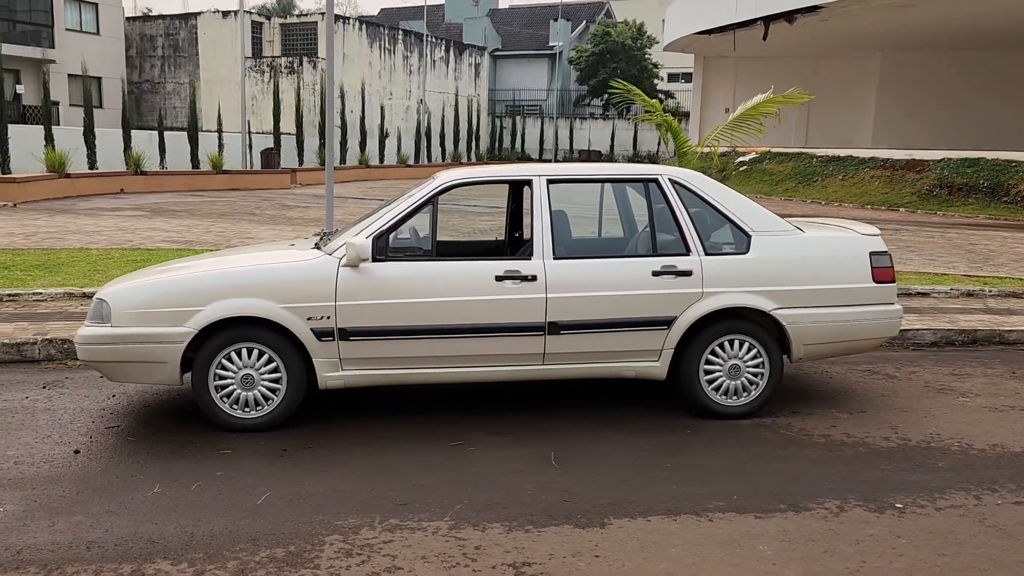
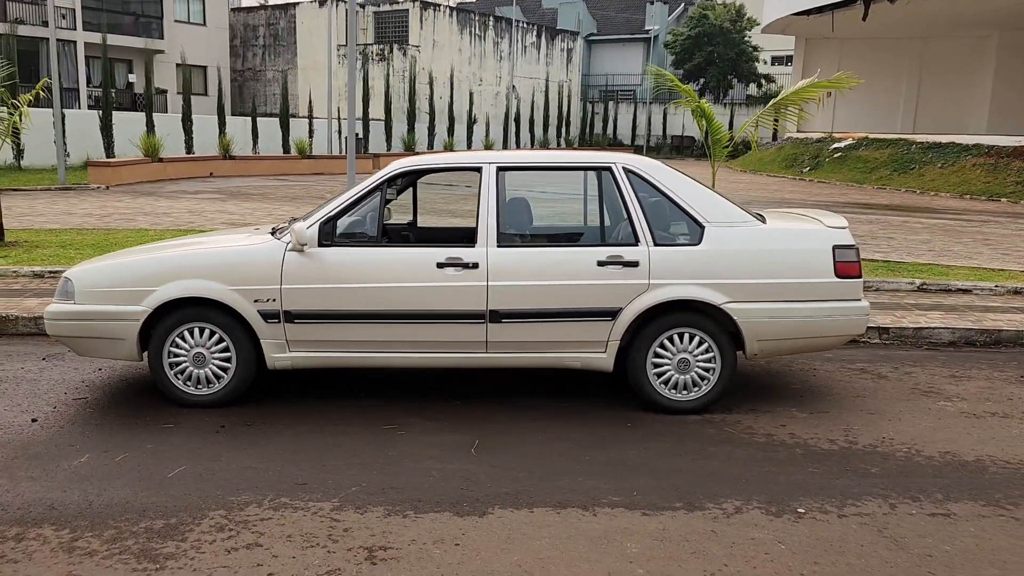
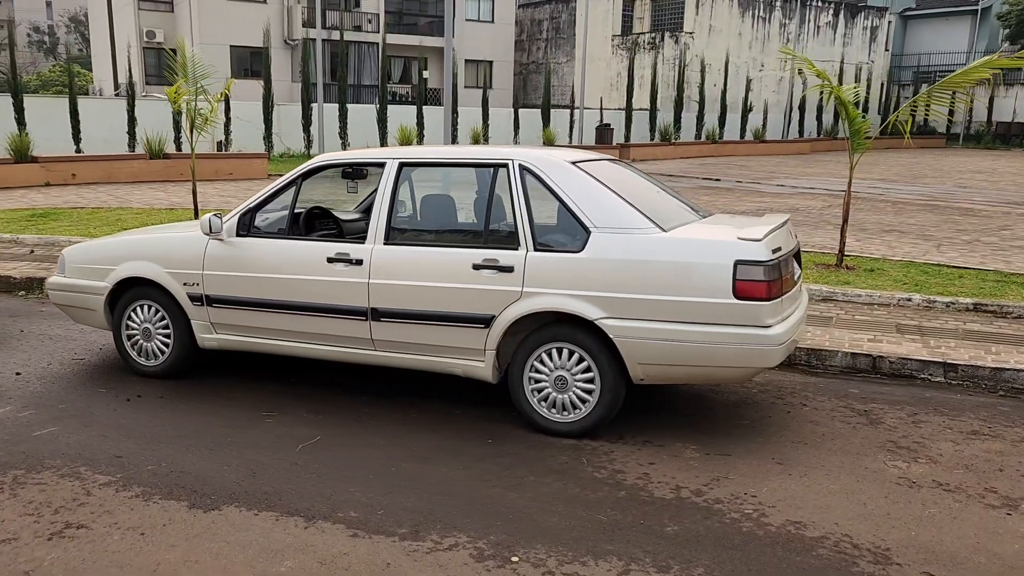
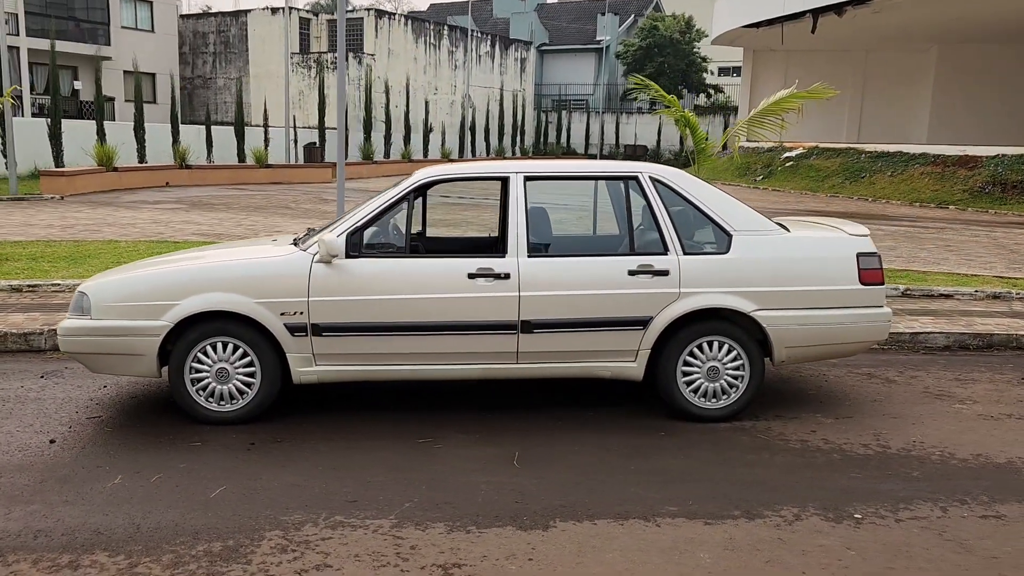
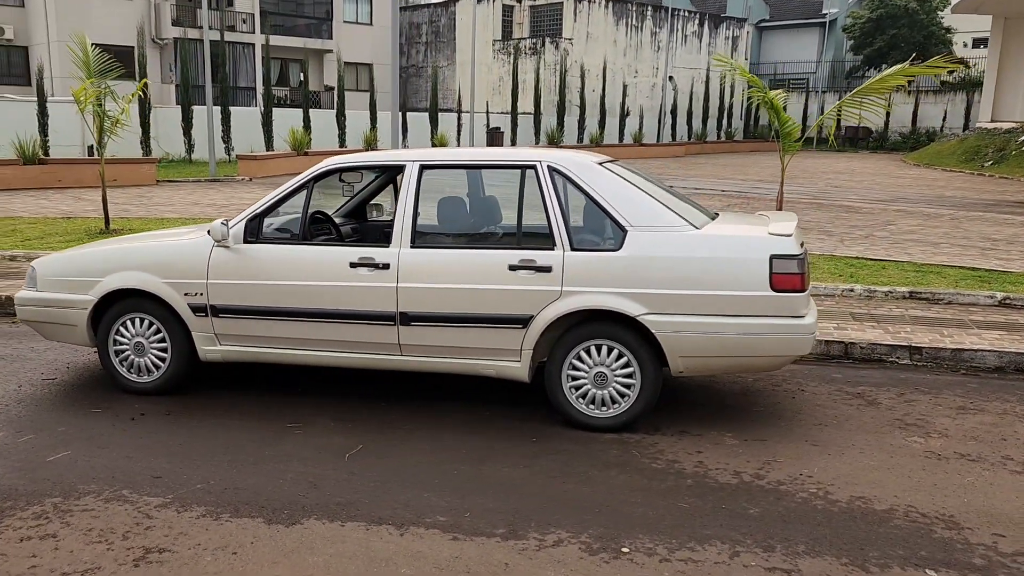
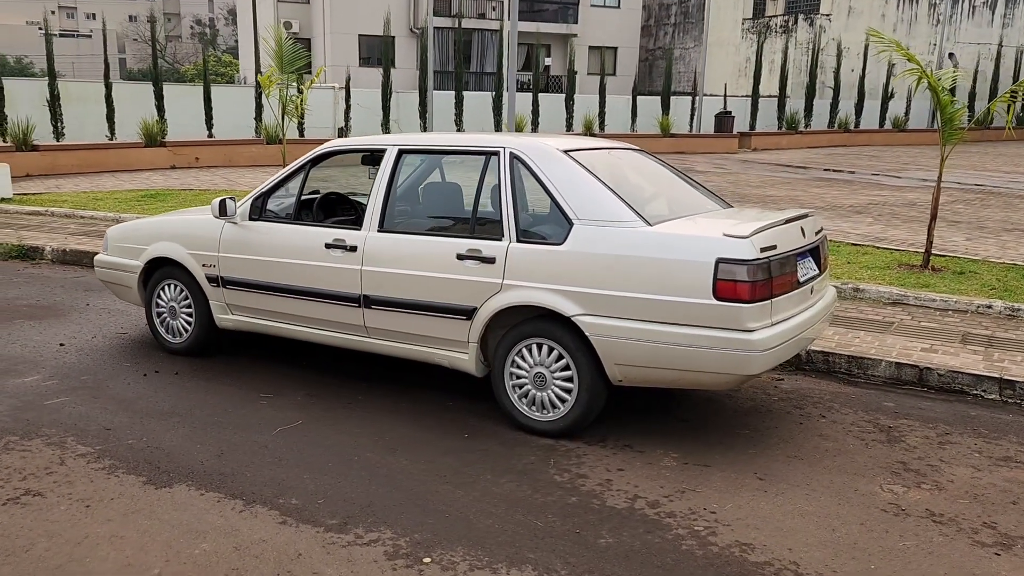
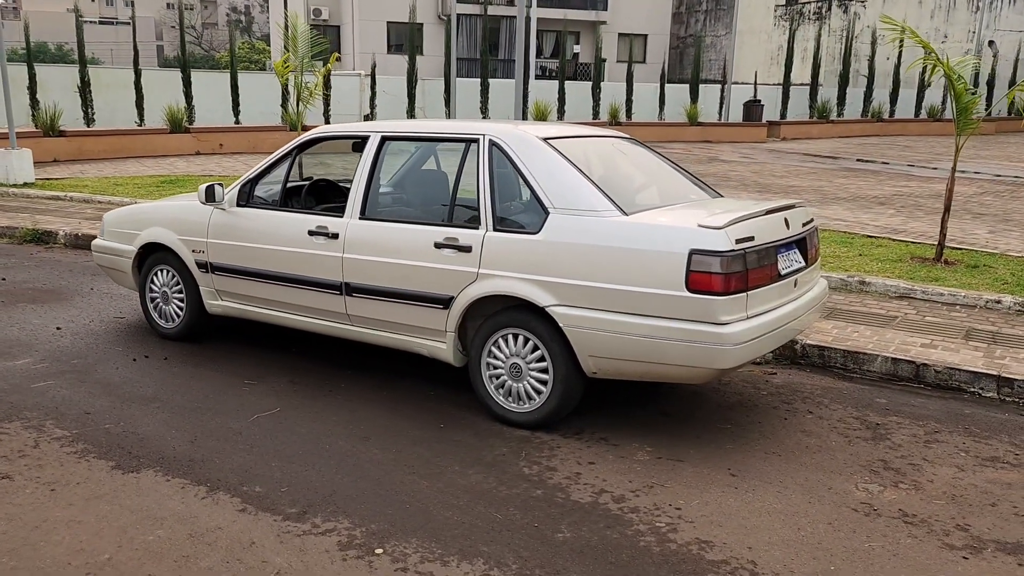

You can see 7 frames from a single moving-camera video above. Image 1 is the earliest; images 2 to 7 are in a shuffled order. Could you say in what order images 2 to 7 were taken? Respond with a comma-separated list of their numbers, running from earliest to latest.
4, 2, 5, 3, 6, 7
